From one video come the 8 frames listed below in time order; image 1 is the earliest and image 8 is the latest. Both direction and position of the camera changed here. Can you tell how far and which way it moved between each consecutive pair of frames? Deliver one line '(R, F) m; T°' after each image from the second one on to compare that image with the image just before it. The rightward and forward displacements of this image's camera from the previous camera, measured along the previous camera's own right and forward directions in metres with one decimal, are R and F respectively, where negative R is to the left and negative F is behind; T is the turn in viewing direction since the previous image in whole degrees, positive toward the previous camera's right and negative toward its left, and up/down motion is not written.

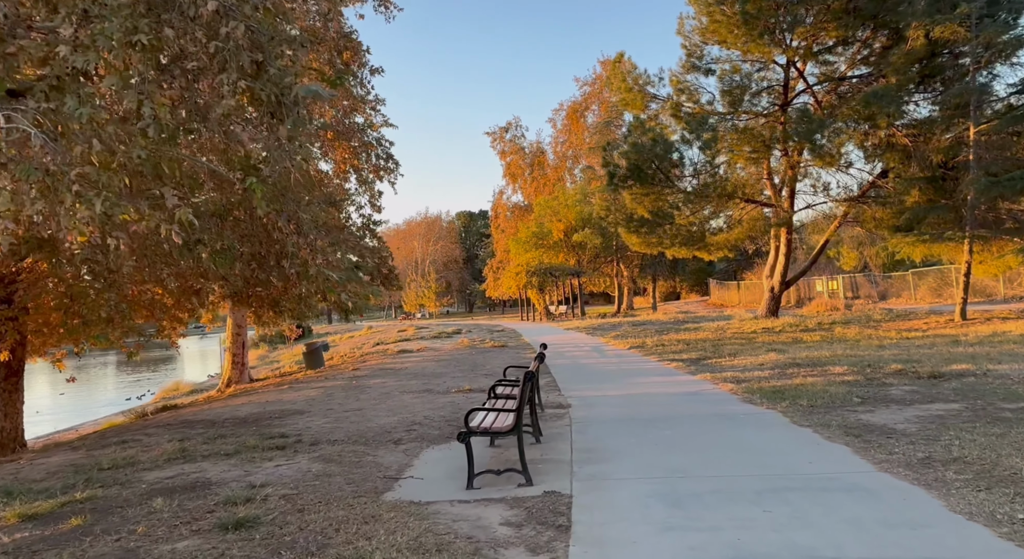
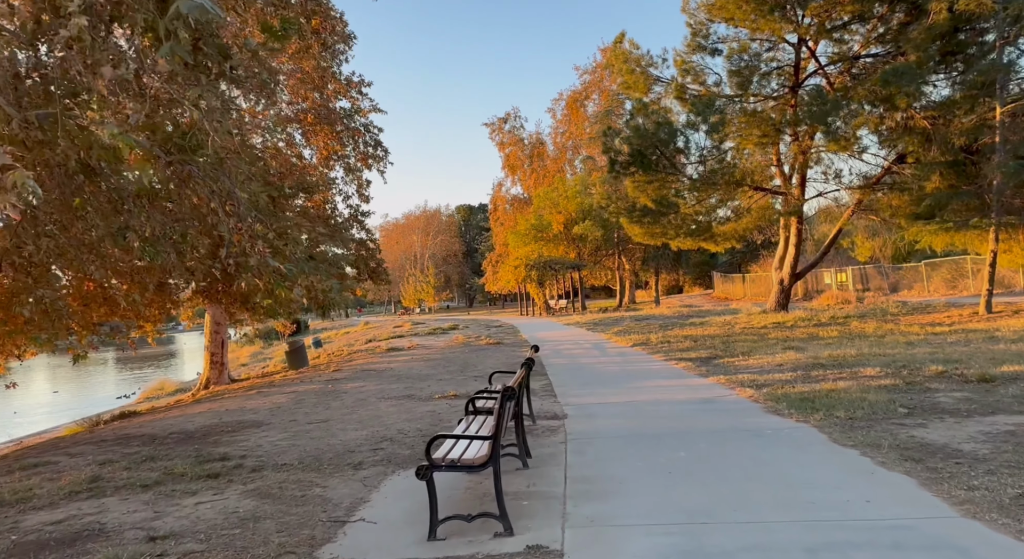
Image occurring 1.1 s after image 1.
(+0.1, +1.1) m; 0°
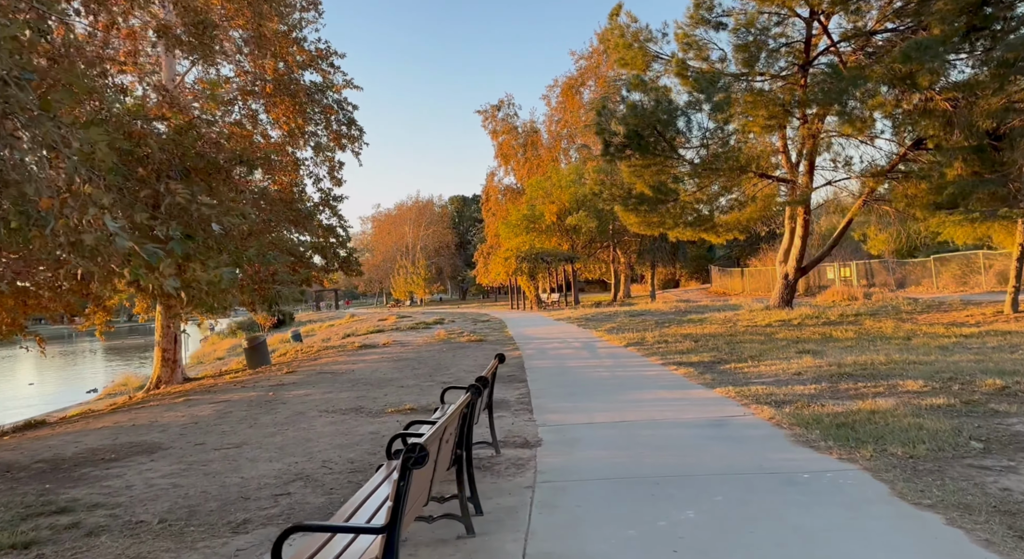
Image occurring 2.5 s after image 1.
(+0.3, +1.5) m; 0°
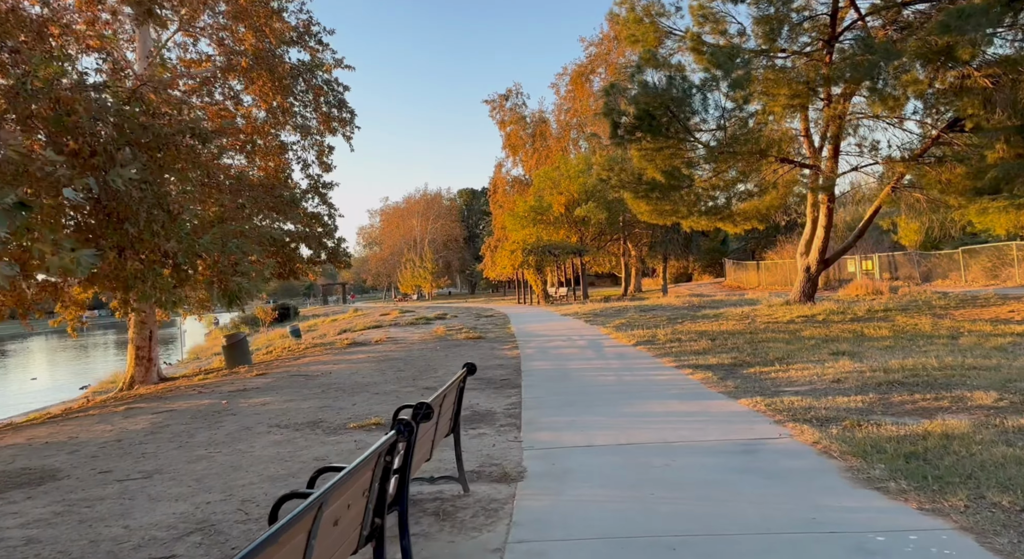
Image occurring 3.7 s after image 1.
(+0.2, +1.2) m; -1°
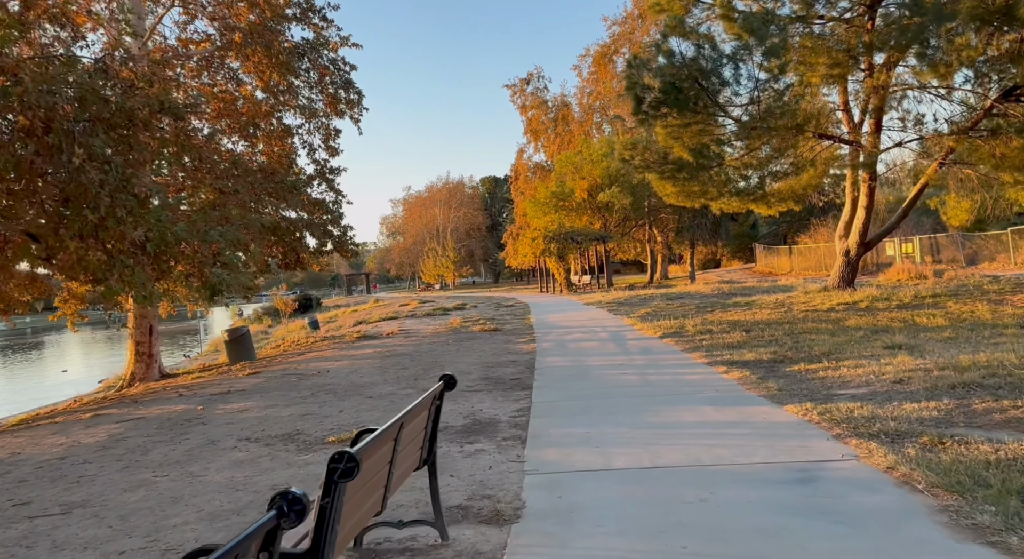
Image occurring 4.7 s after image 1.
(+0.2, +1.0) m; -2°
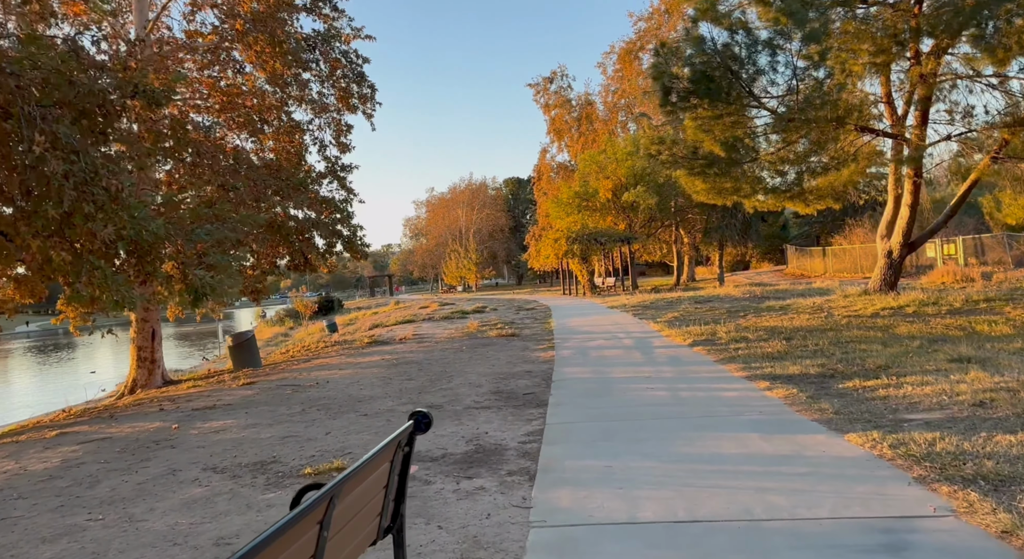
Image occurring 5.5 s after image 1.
(+0.1, +0.9) m; -2°
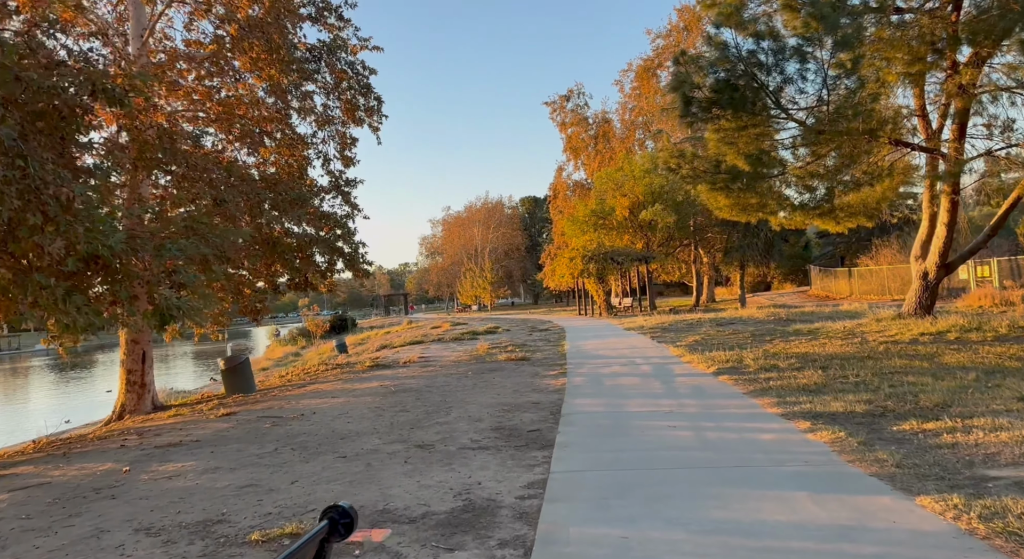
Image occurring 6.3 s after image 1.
(+0.1, +0.8) m; -1°
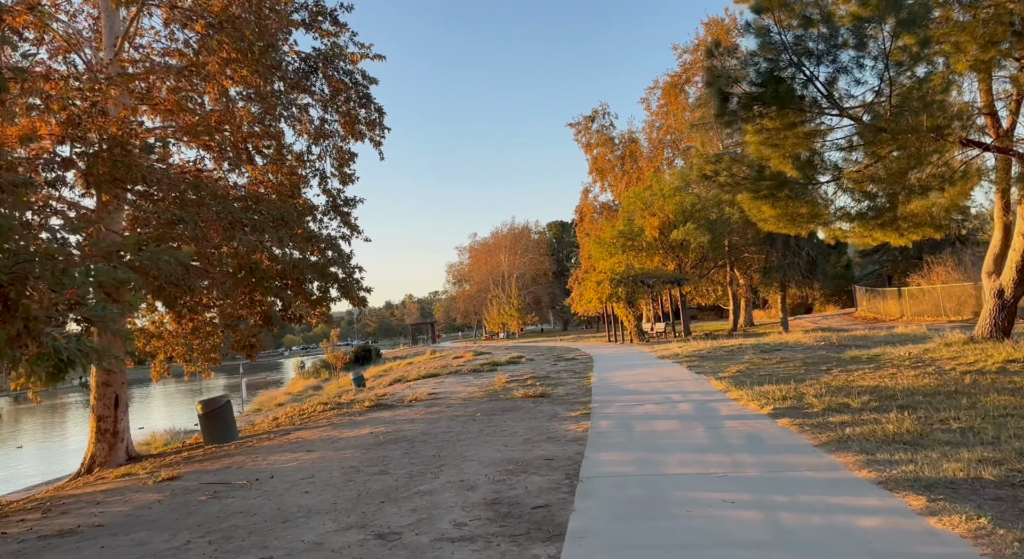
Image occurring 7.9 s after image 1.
(+0.2, +1.6) m; -2°
